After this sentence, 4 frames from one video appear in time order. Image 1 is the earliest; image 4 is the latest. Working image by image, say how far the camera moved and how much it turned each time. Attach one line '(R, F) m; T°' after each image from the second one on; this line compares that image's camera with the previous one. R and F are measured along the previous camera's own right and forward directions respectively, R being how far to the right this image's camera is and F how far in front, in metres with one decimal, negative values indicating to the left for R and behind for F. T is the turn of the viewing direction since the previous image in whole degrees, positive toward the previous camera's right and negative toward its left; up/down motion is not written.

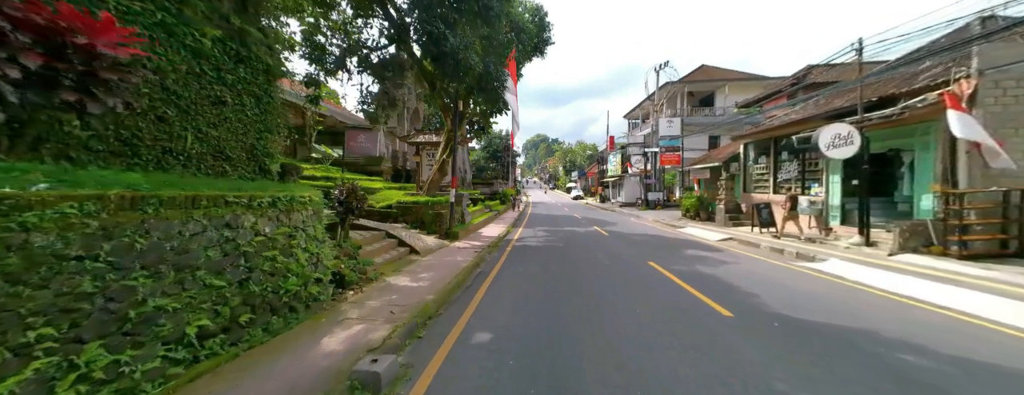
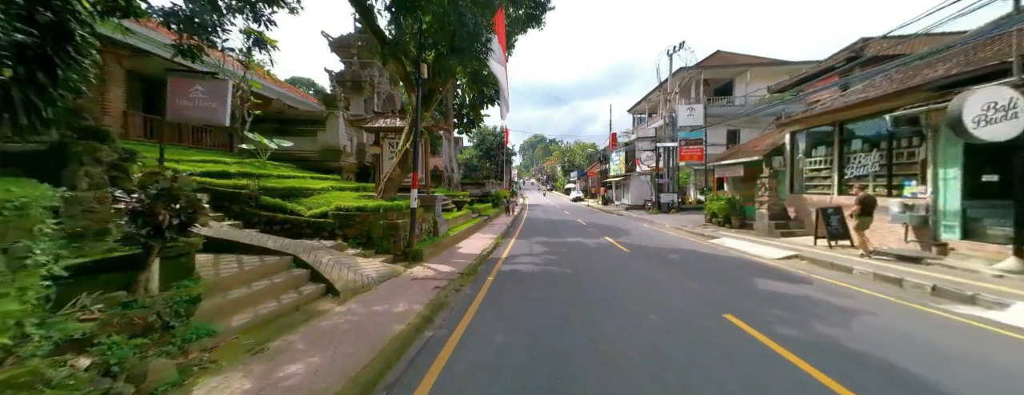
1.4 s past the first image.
(+0.3, +3.4) m; 0°
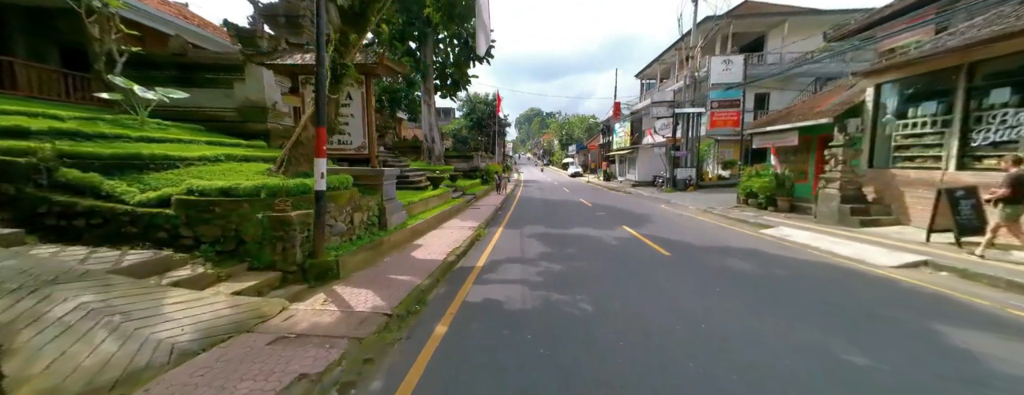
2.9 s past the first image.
(+0.3, +3.3) m; +1°
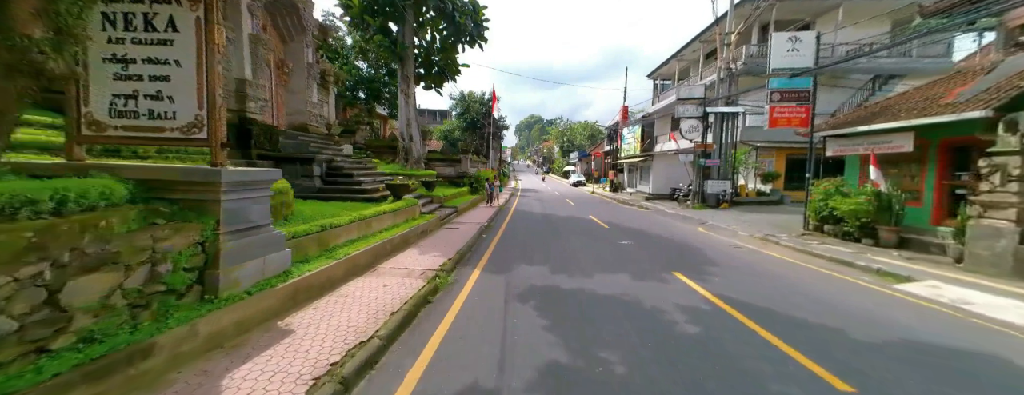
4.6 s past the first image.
(+0.3, +3.6) m; 0°
